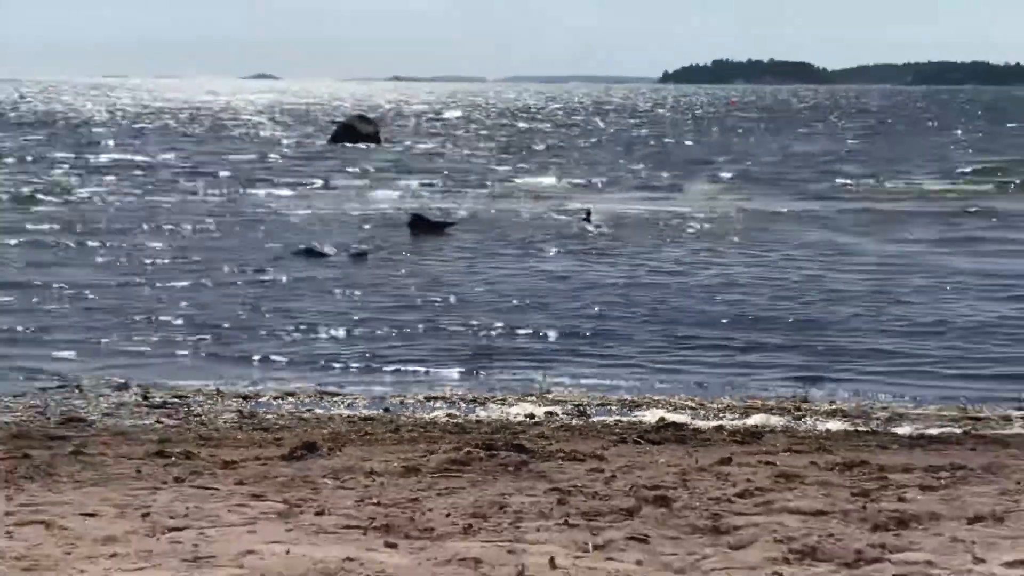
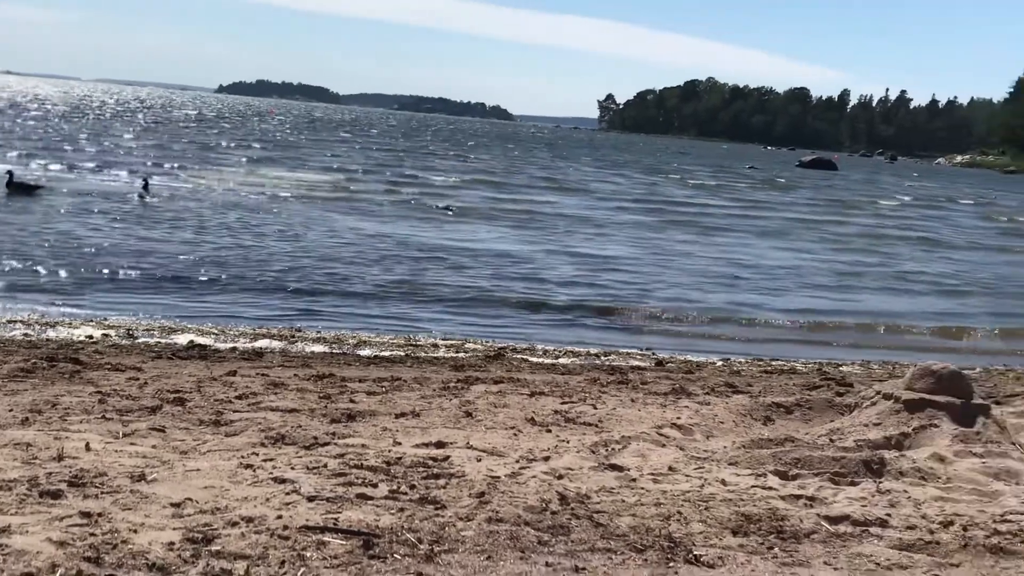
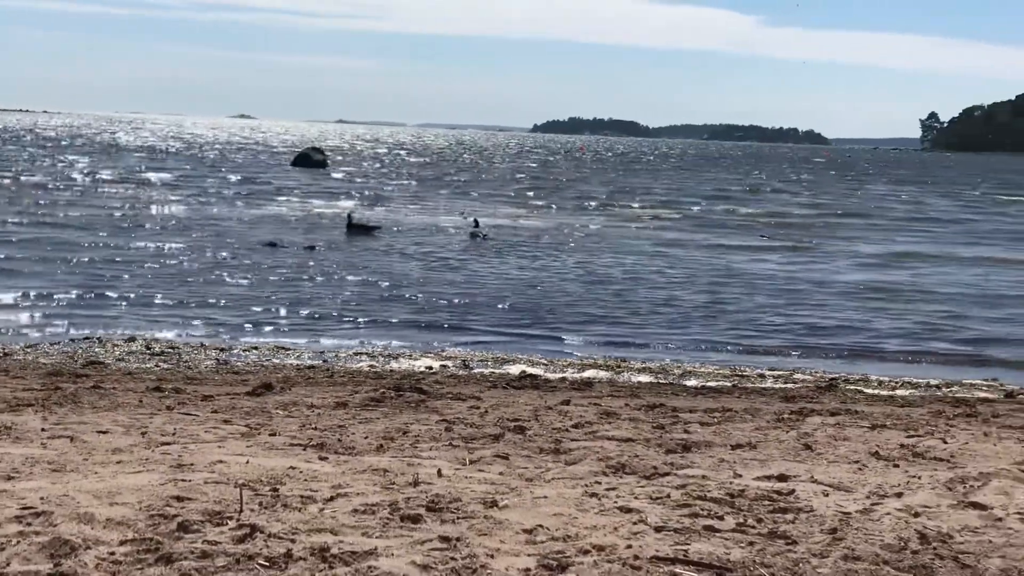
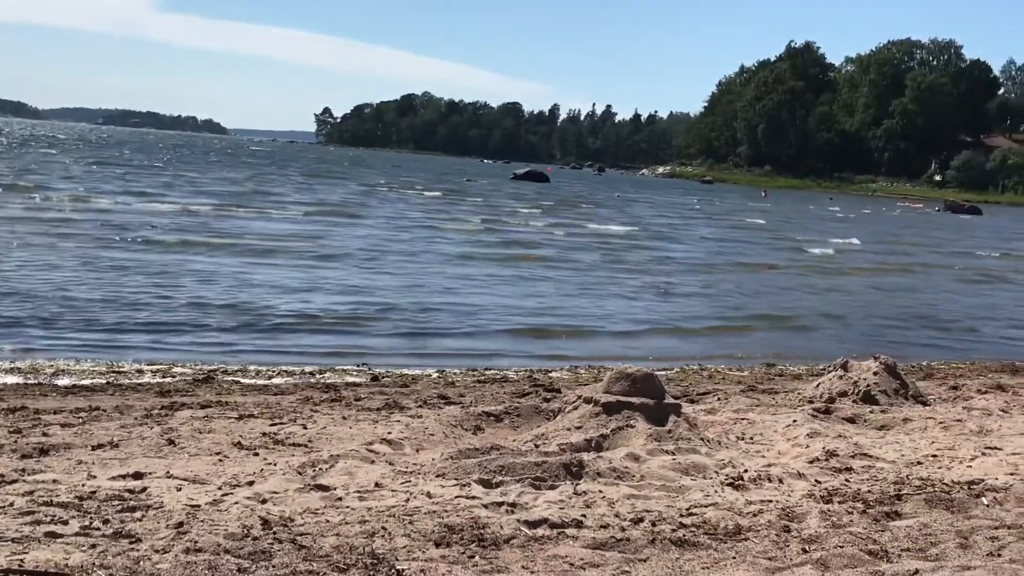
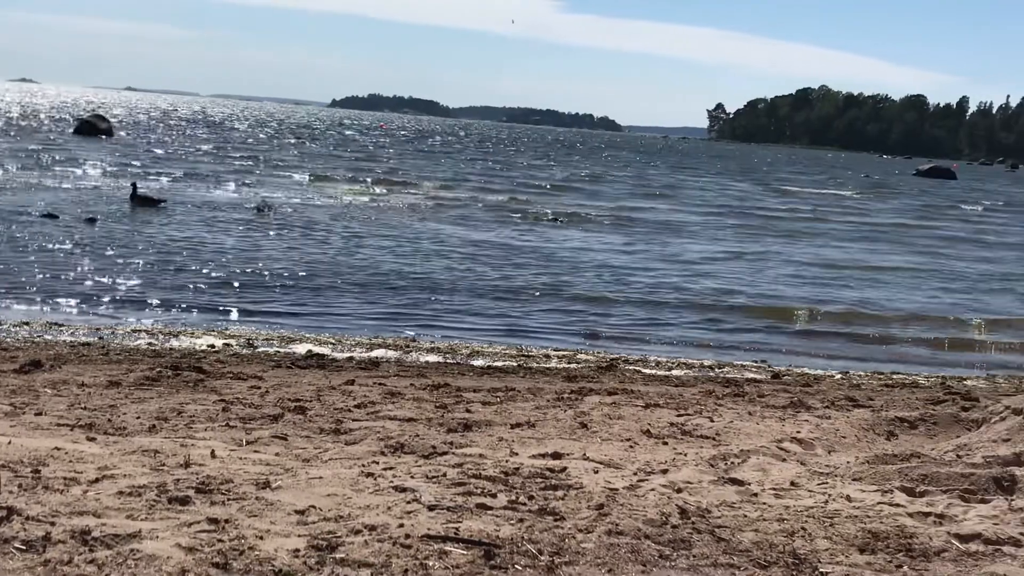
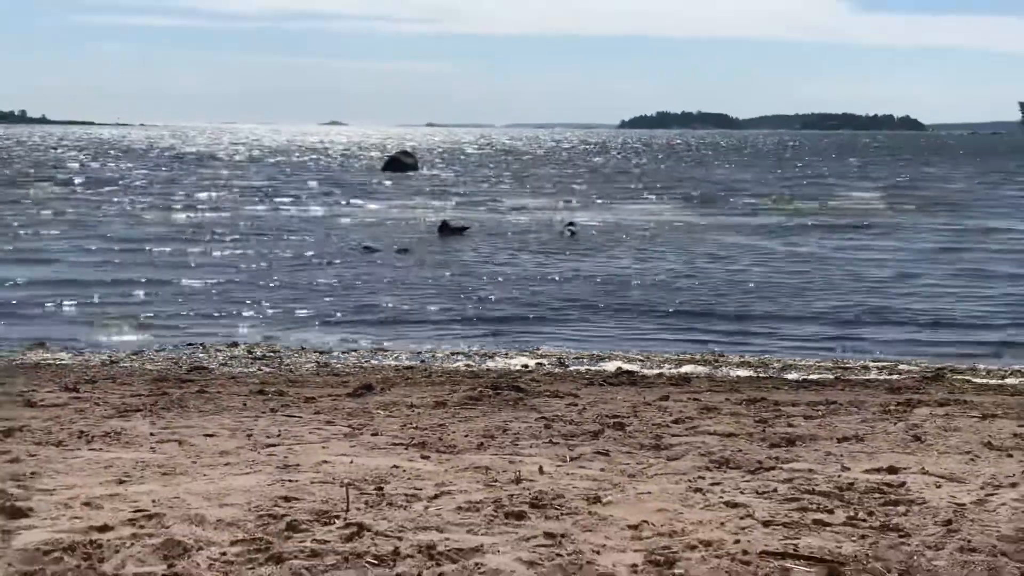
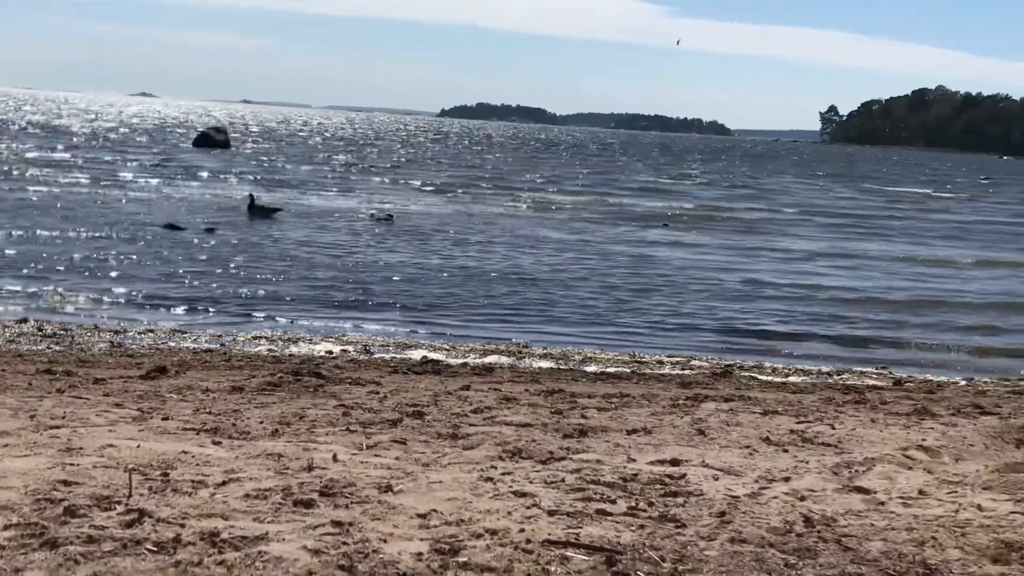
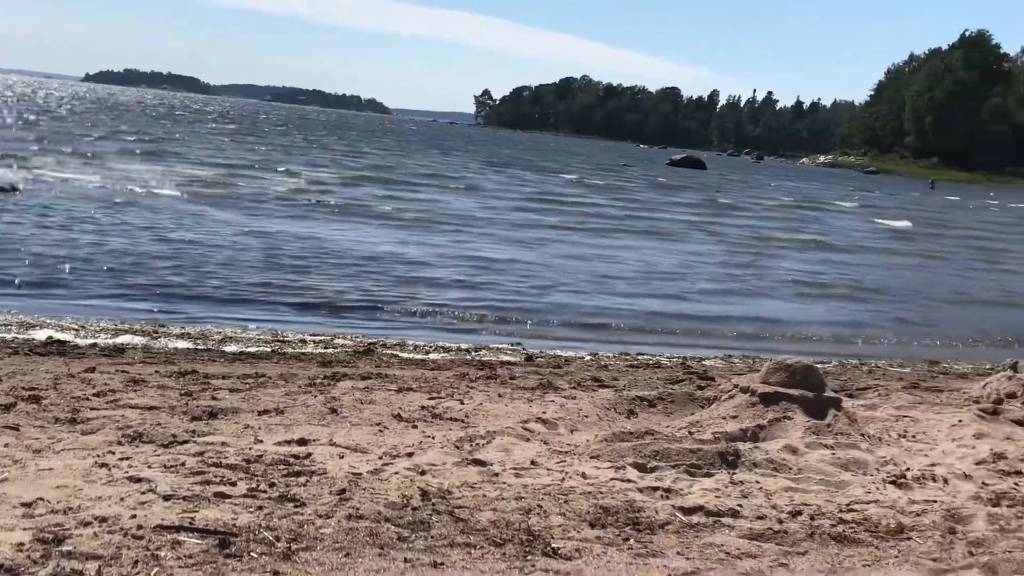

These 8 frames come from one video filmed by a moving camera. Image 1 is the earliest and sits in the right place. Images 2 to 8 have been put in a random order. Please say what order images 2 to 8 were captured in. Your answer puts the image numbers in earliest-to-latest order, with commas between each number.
6, 3, 7, 5, 2, 8, 4
